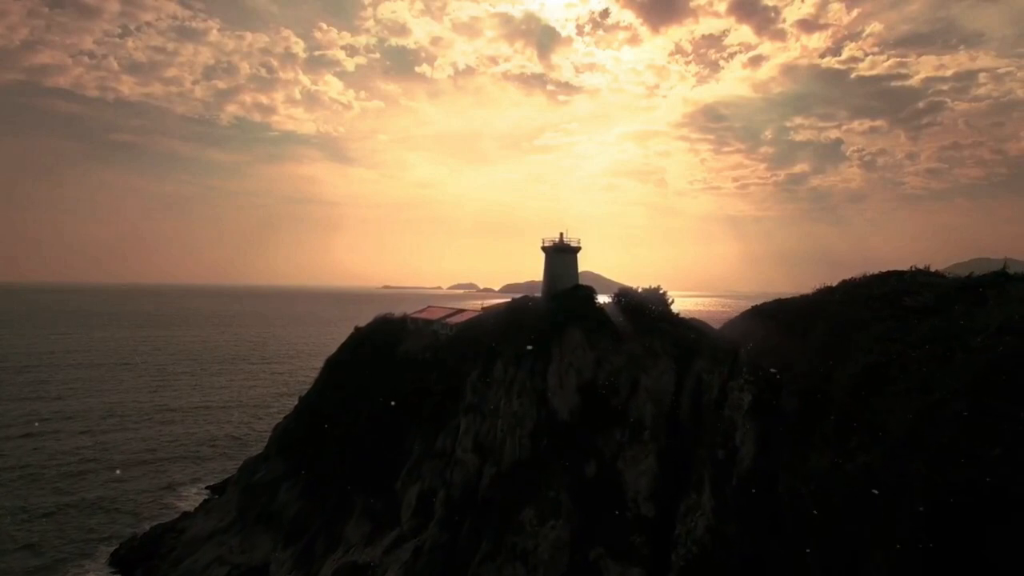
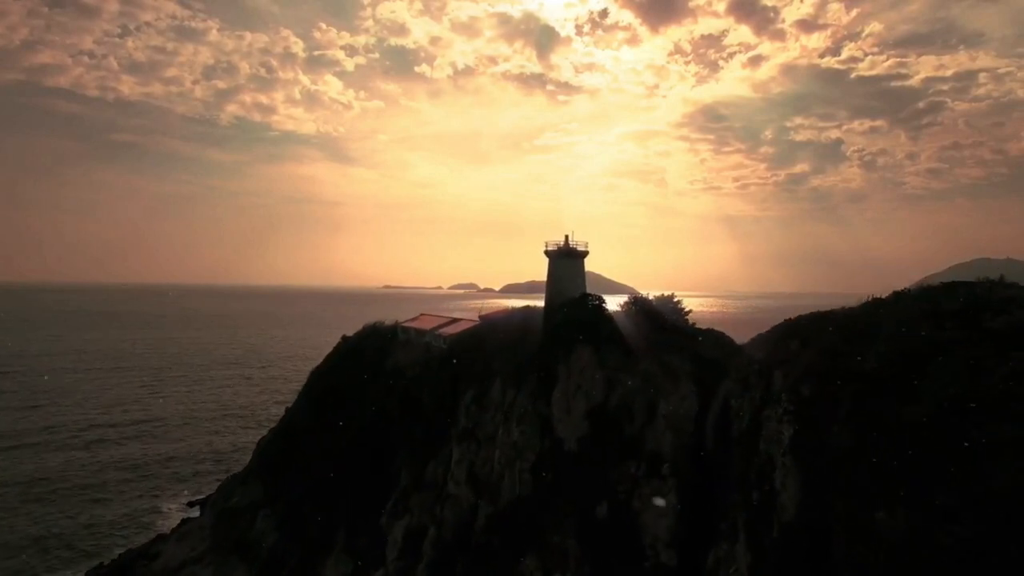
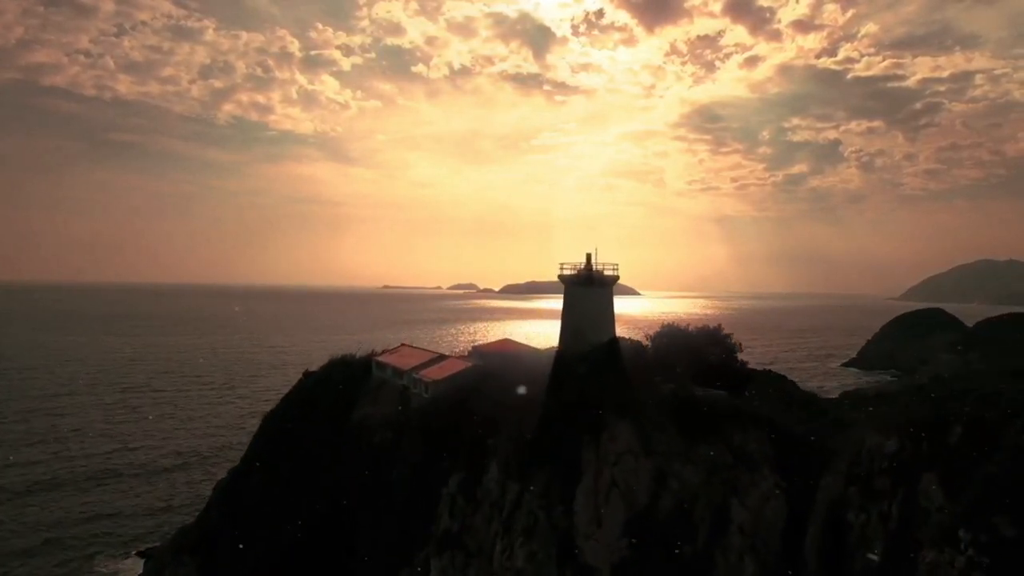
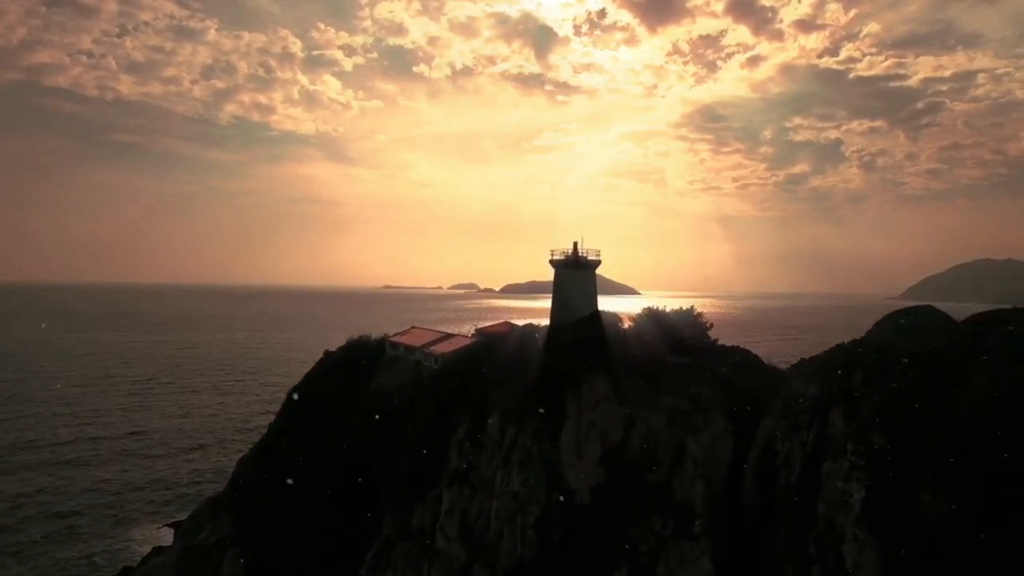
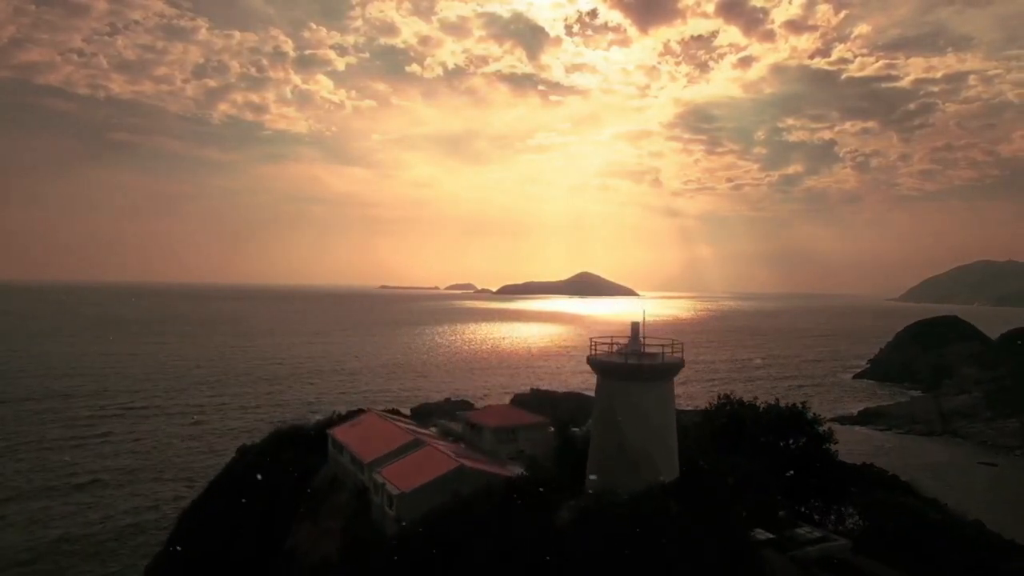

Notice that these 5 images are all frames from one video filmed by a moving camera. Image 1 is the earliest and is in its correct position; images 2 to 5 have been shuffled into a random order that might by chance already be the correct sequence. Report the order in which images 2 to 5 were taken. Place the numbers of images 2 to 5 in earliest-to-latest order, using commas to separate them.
2, 4, 3, 5
